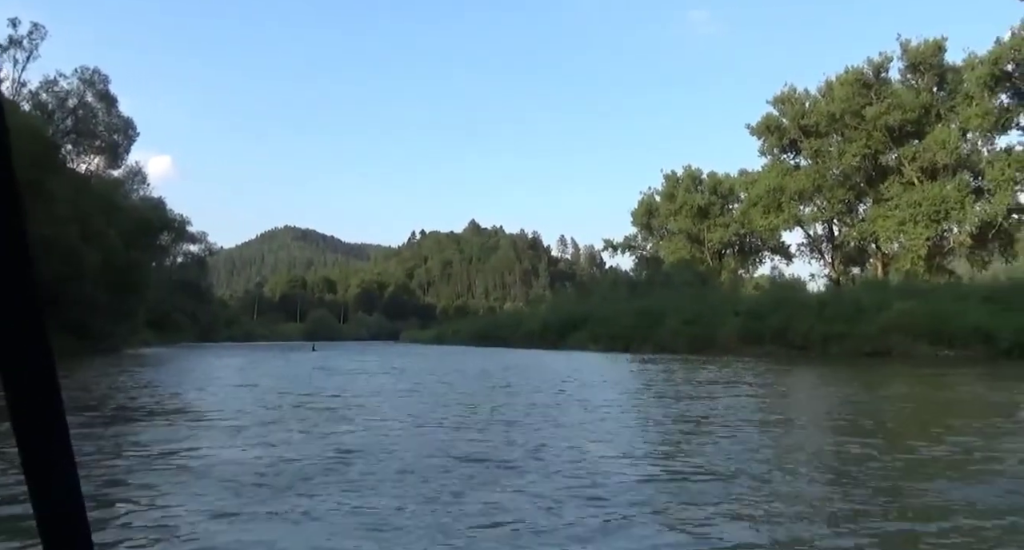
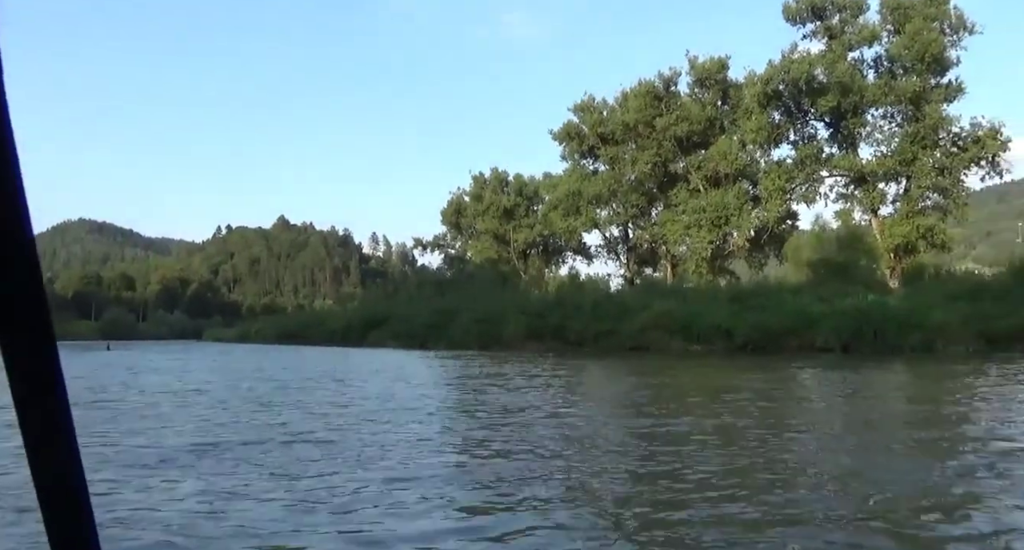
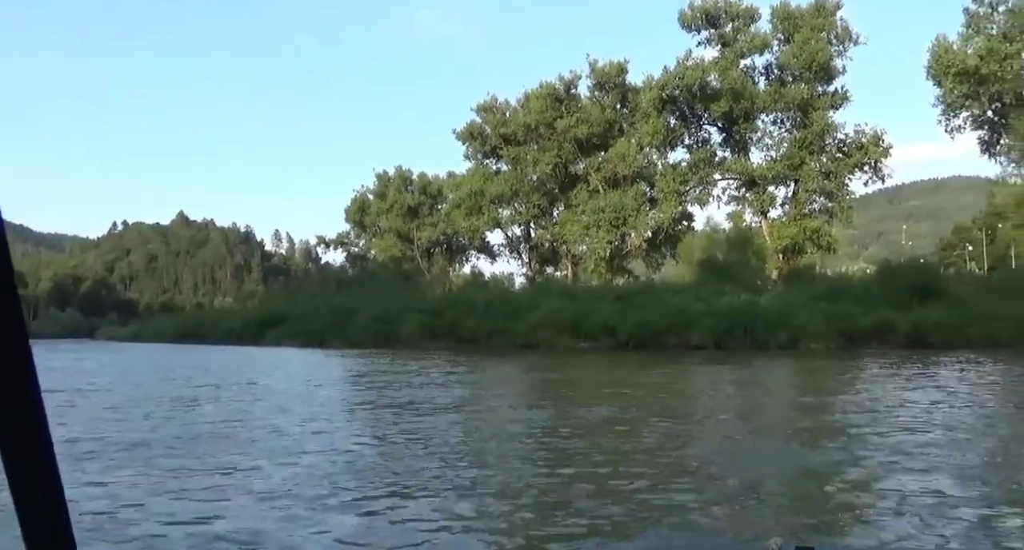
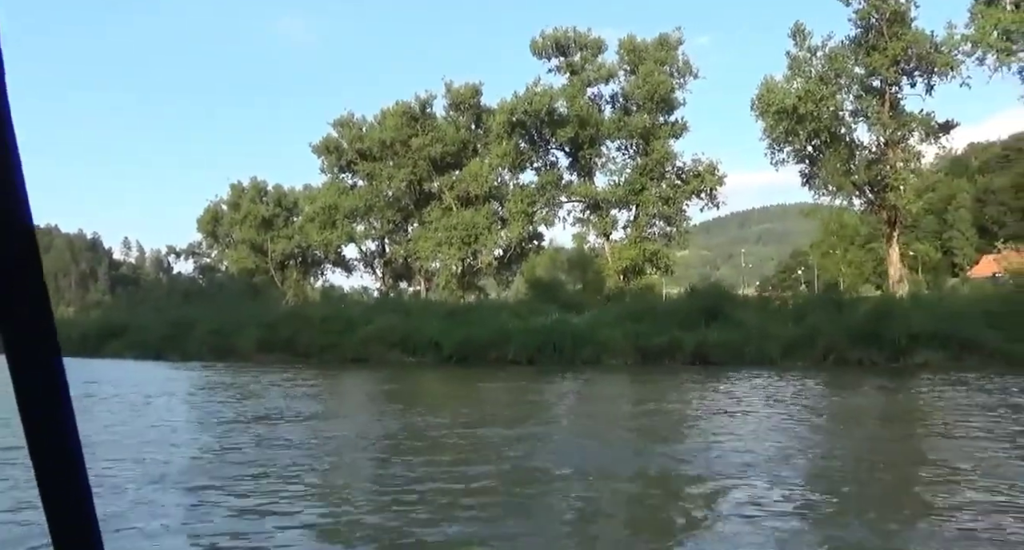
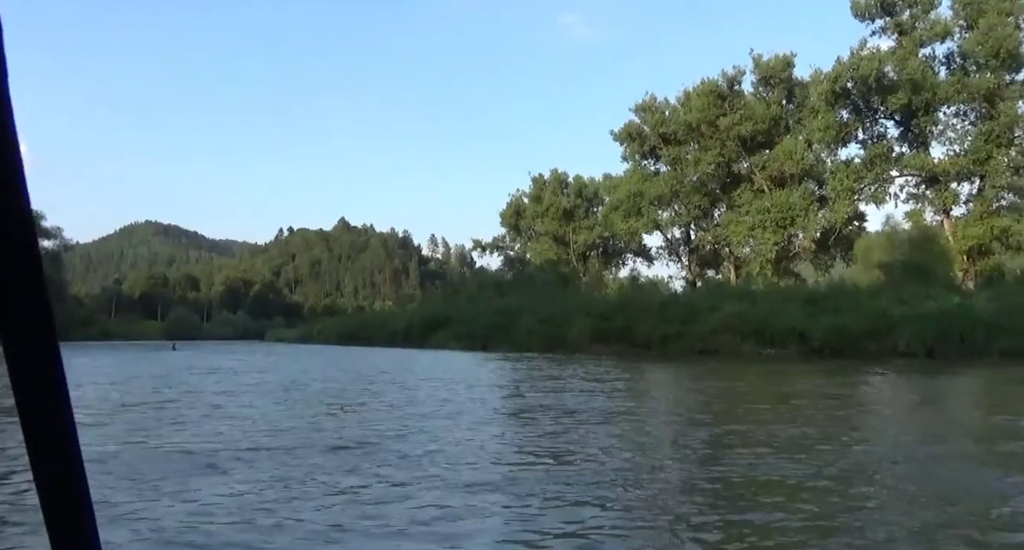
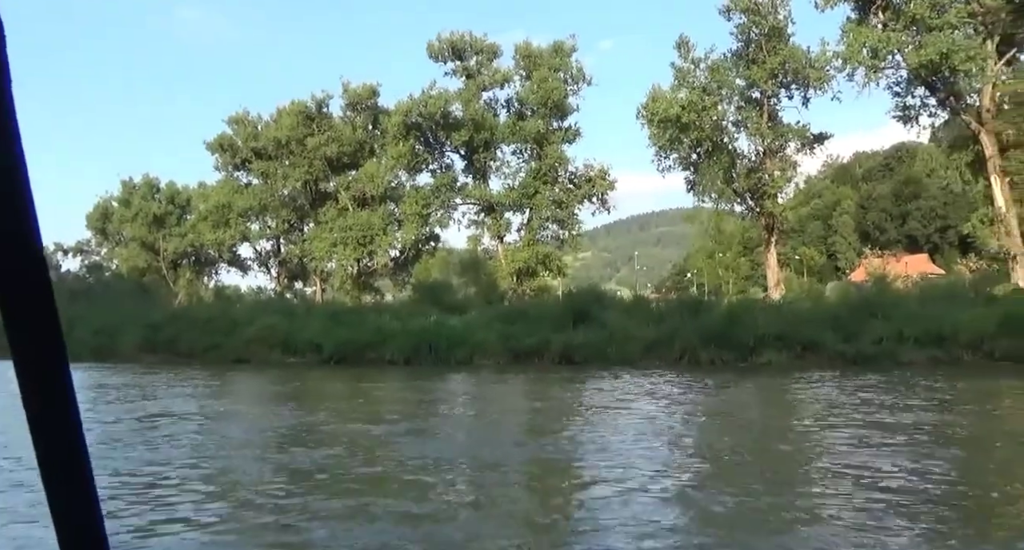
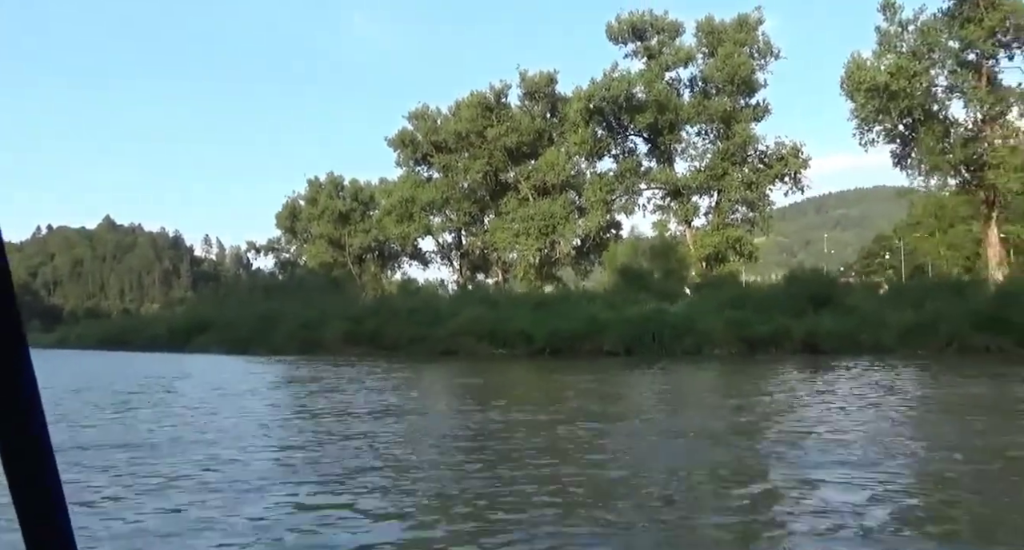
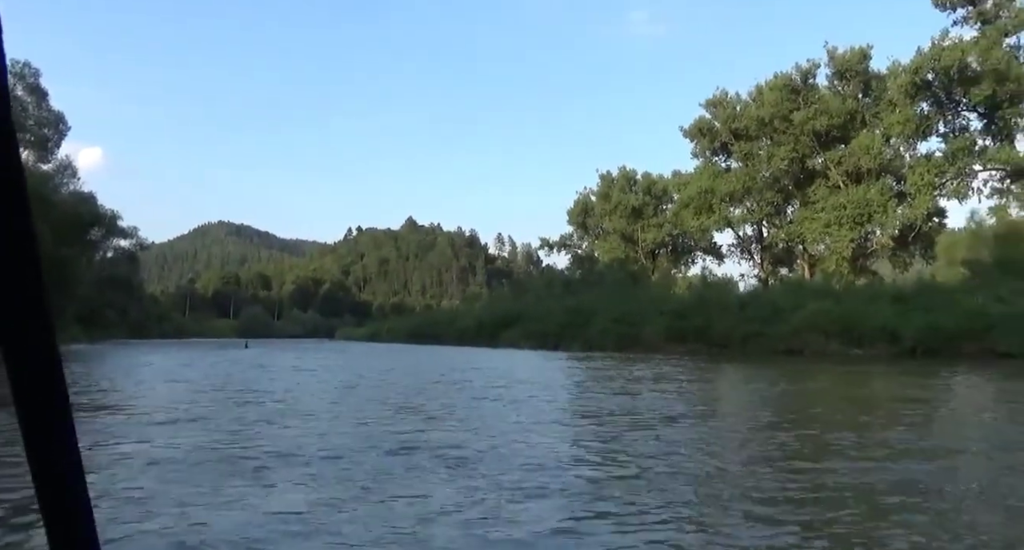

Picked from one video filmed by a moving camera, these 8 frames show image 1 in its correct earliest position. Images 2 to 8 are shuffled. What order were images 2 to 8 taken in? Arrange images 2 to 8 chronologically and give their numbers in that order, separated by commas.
8, 5, 2, 3, 7, 4, 6
